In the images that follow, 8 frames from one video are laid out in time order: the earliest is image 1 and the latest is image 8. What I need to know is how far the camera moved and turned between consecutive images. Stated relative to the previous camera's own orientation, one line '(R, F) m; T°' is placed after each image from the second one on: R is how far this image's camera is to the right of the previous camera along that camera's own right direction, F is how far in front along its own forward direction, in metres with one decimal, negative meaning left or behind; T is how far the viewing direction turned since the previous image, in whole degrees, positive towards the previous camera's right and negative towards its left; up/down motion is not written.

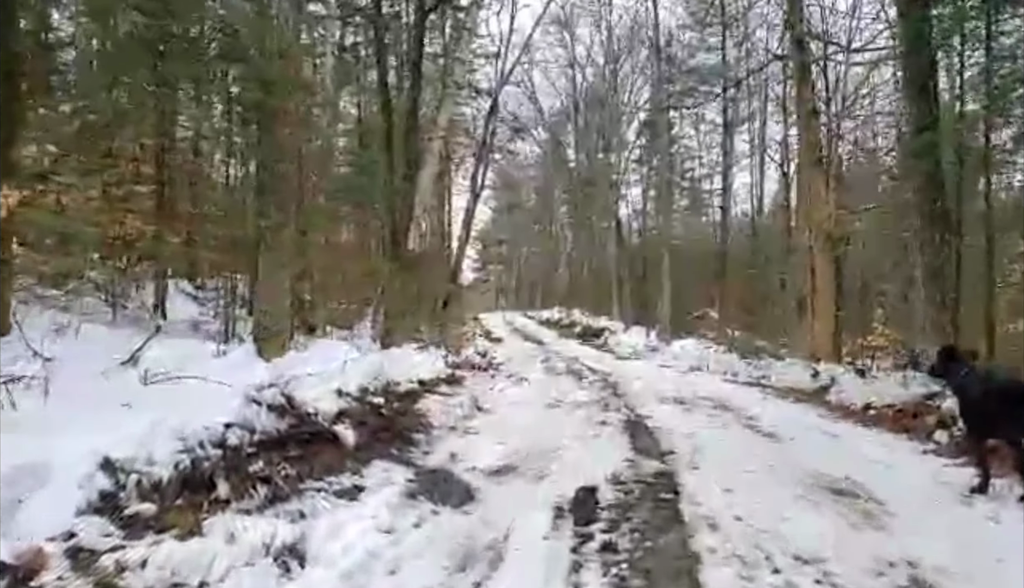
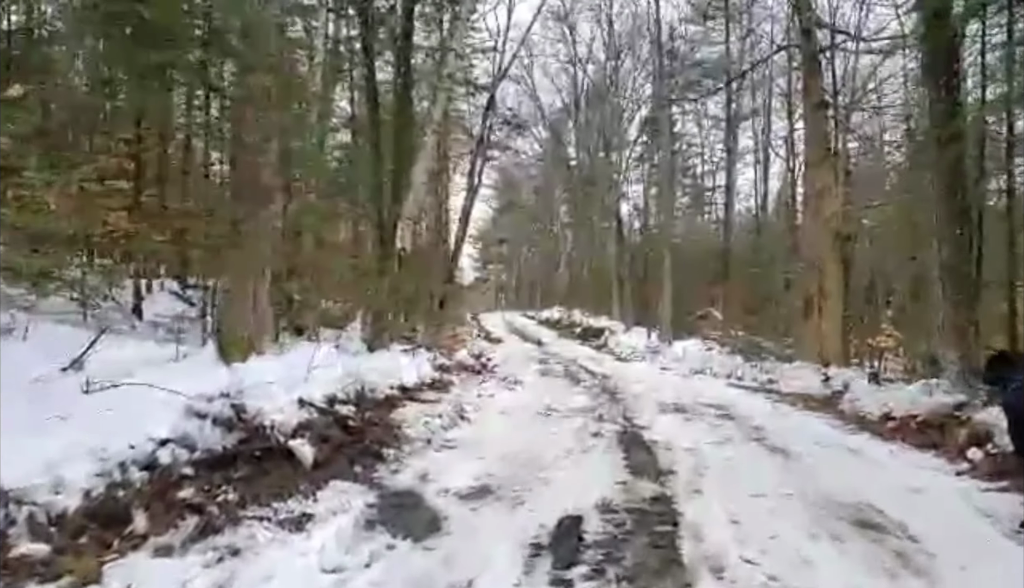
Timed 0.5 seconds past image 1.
(+0.1, +0.8) m; 0°
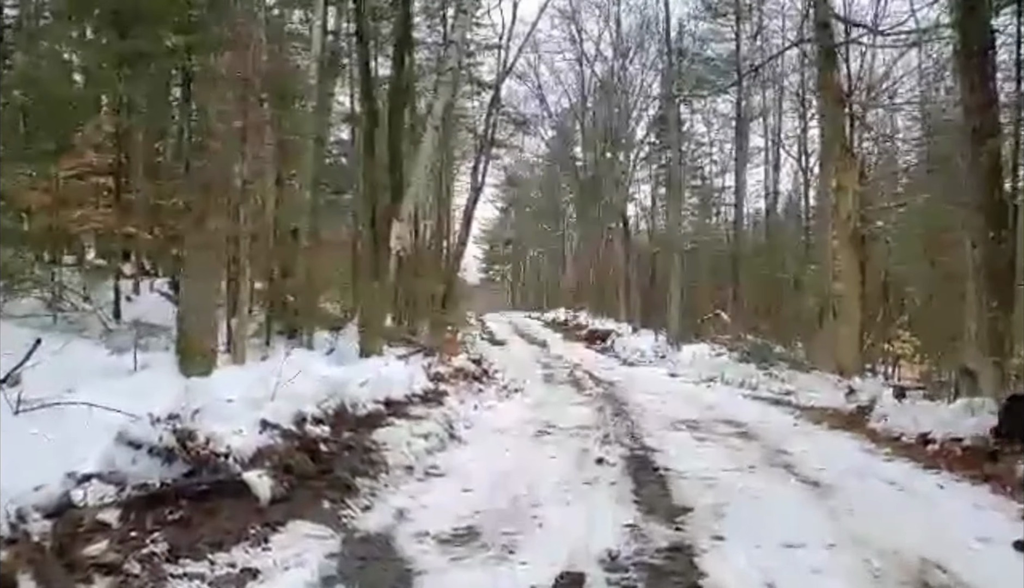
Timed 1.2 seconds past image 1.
(+0.1, +0.9) m; 0°
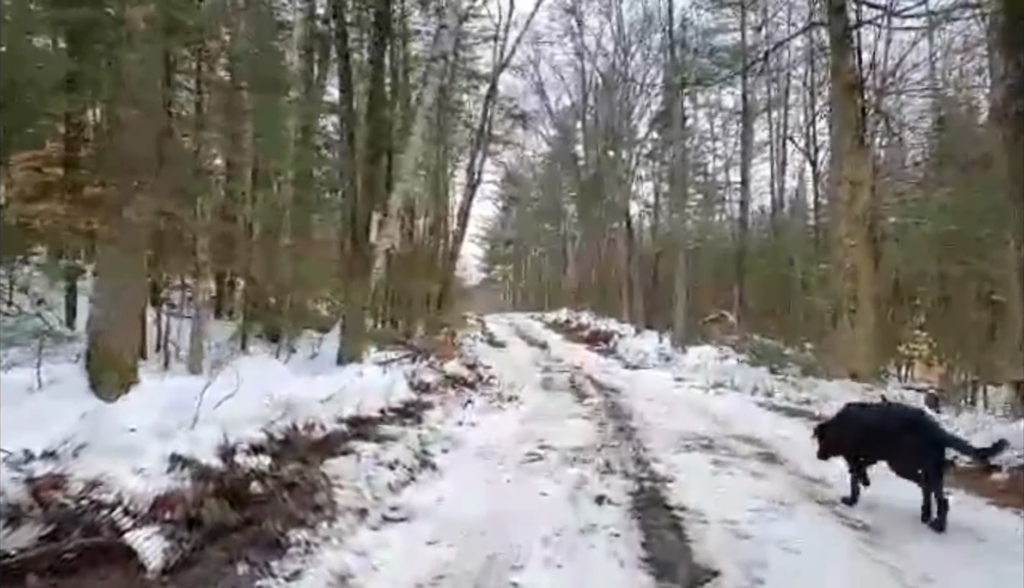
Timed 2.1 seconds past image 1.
(+0.1, +1.3) m; 0°
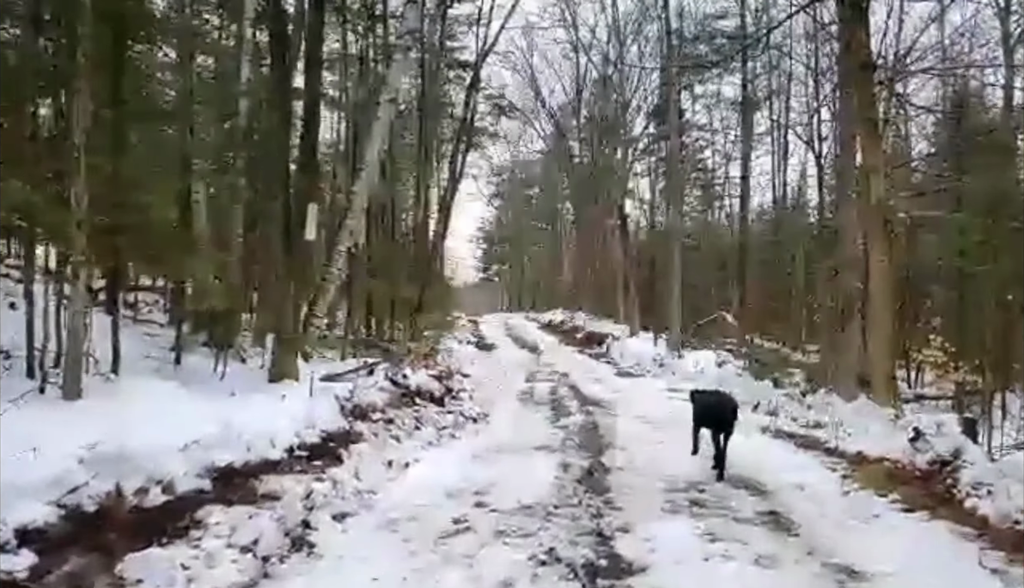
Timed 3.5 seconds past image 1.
(+0.3, +1.9) m; 0°
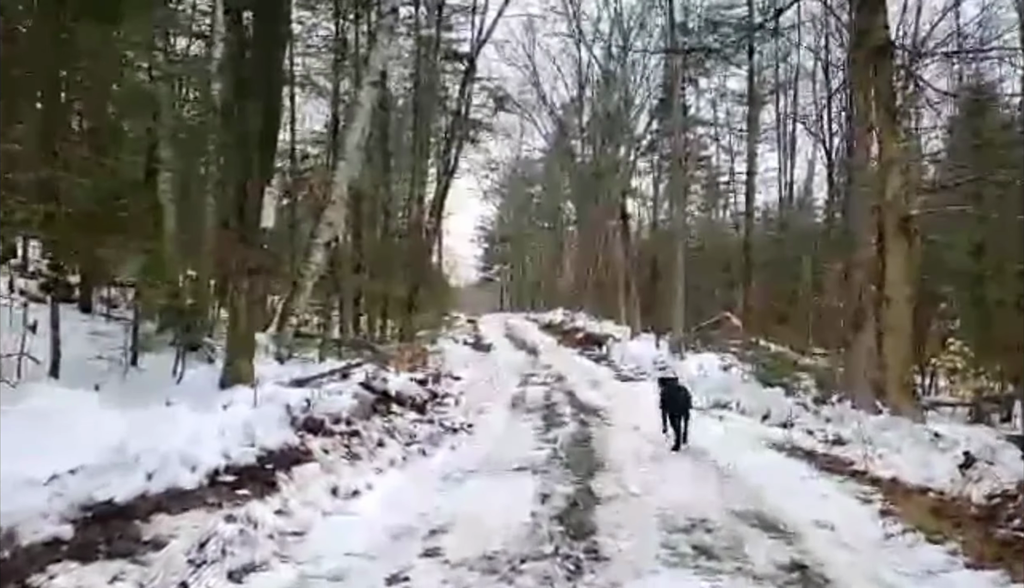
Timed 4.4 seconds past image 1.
(+0.1, +1.3) m; 0°
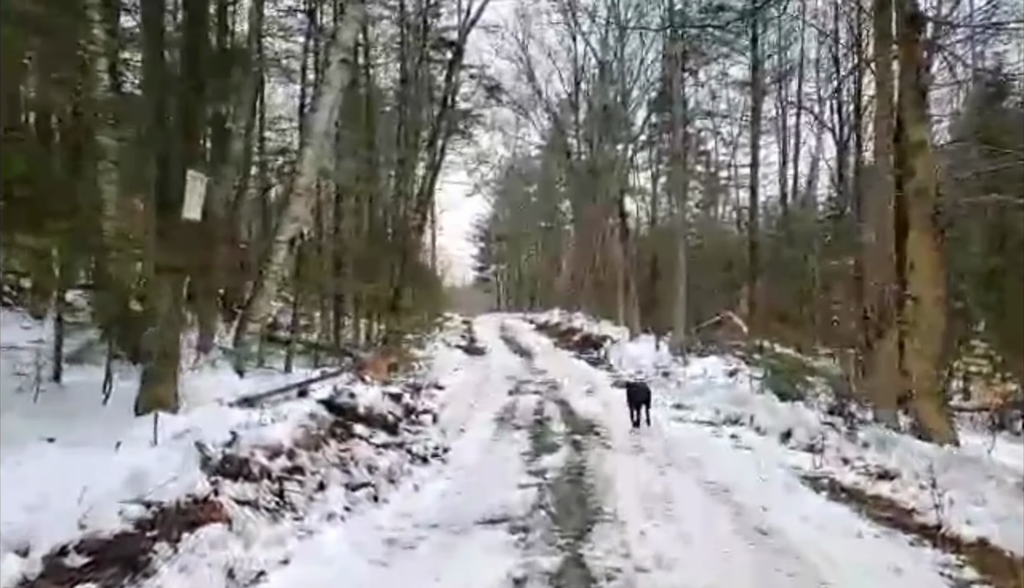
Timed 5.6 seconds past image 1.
(+0.1, +1.7) m; 0°
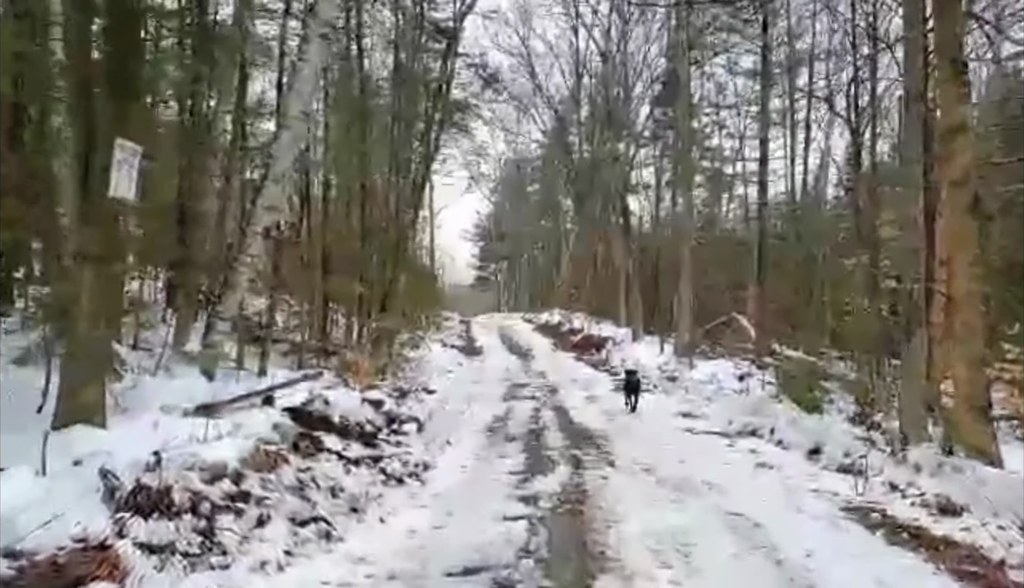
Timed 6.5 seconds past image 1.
(+0.1, +1.3) m; 0°
